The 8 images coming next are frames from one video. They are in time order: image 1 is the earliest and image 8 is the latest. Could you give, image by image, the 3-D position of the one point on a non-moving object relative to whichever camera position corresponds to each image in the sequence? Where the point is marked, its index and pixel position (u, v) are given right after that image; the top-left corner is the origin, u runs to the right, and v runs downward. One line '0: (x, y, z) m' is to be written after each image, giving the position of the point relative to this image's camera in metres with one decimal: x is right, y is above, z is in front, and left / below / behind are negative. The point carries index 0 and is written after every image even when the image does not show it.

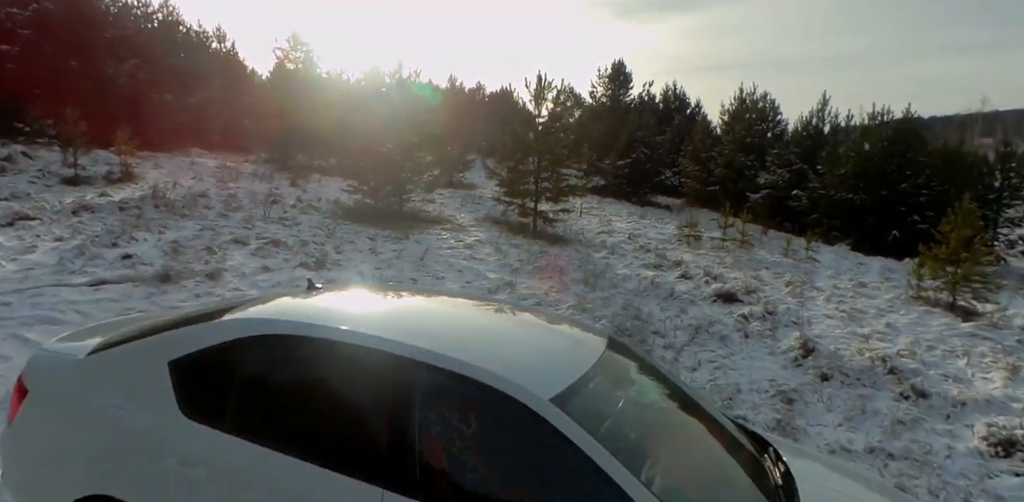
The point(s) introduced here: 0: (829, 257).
0: (+6.2, -0.1, +12.2) m
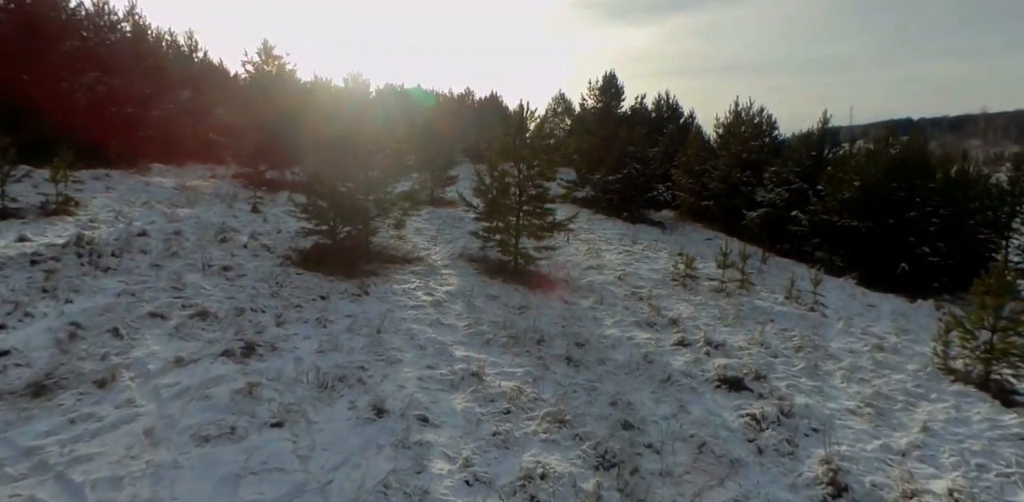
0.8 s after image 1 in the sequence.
0: (+5.9, -0.9, +11.3) m
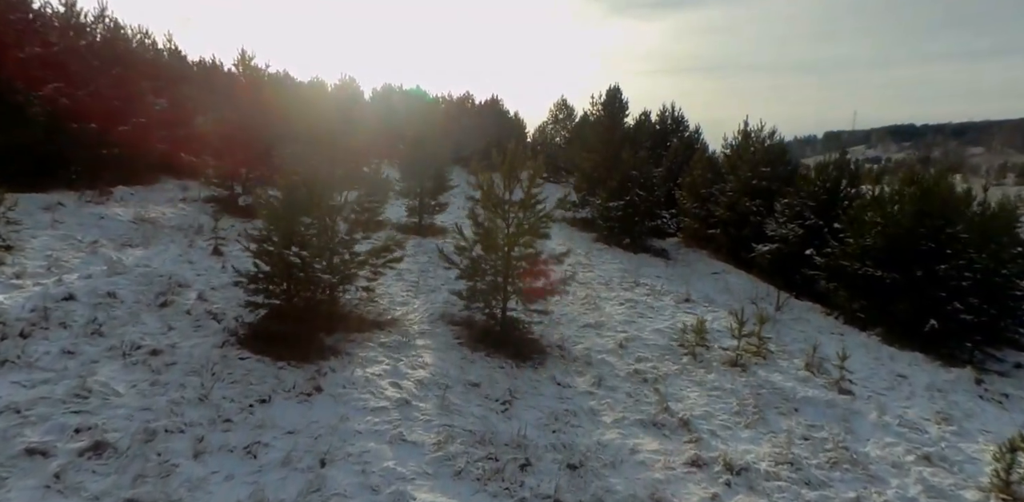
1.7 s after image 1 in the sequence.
0: (+5.7, -1.9, +10.1) m
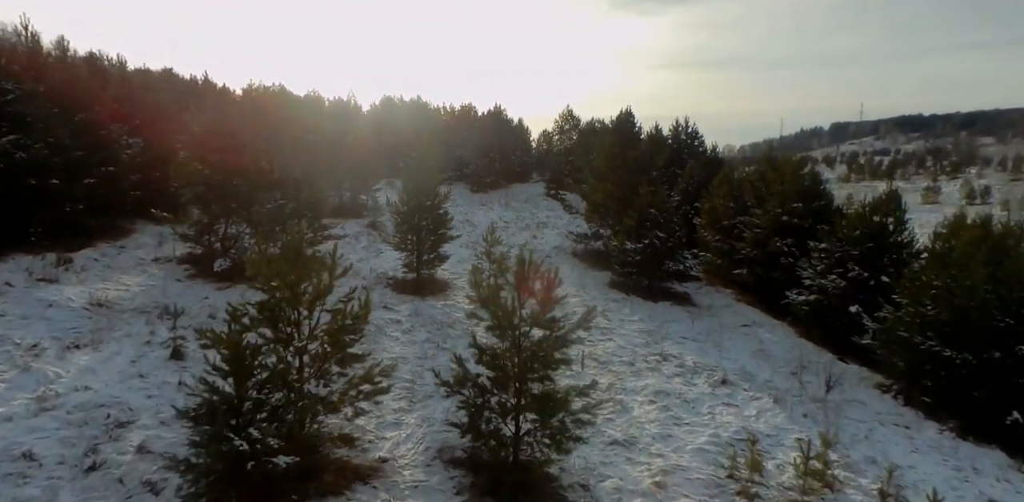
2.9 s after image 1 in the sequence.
0: (+5.9, -3.2, +8.4) m
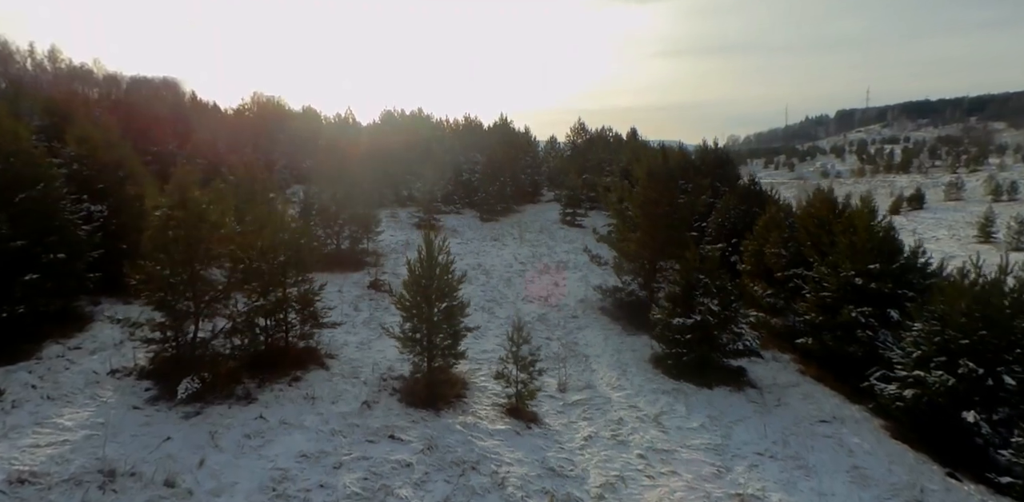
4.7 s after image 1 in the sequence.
0: (+6.5, -5.0, +5.8) m
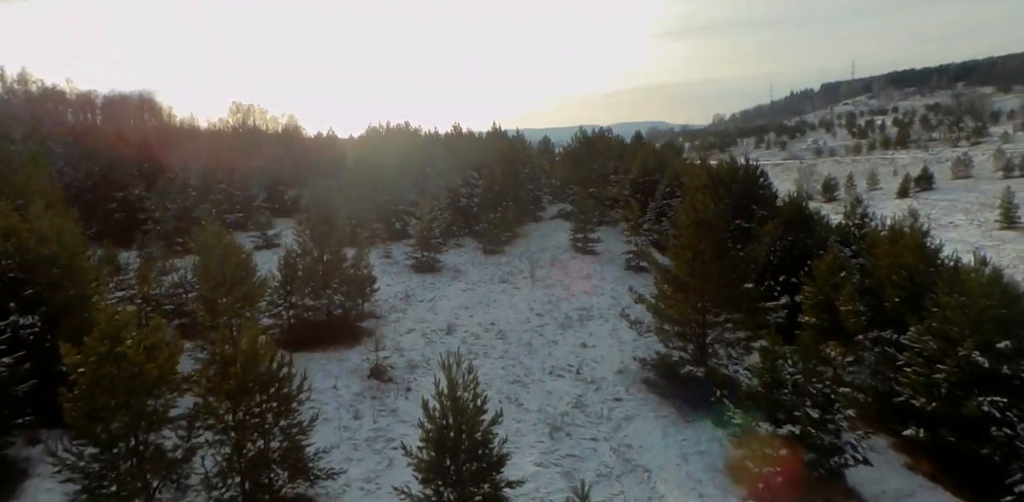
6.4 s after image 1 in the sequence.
0: (+7.7, -6.7, +2.8) m
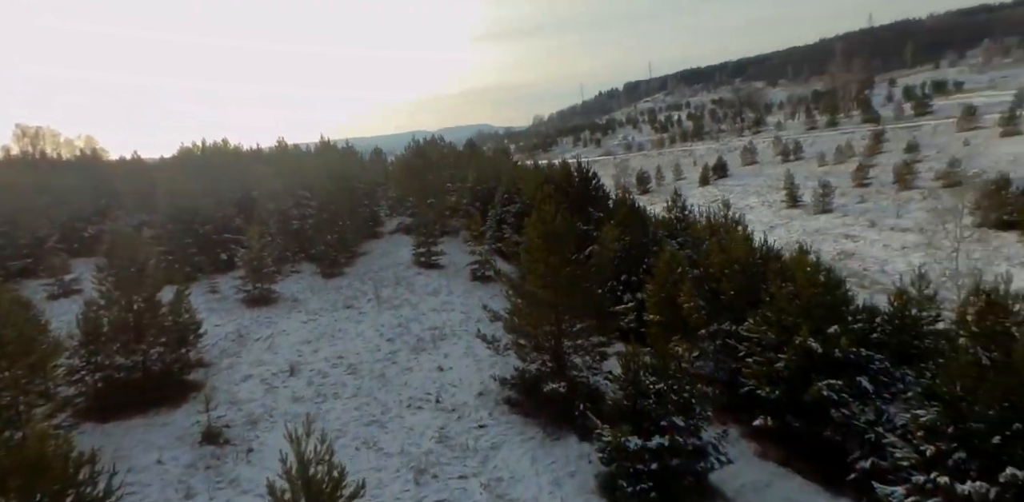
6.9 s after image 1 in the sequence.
0: (+7.5, -6.5, +3.7) m
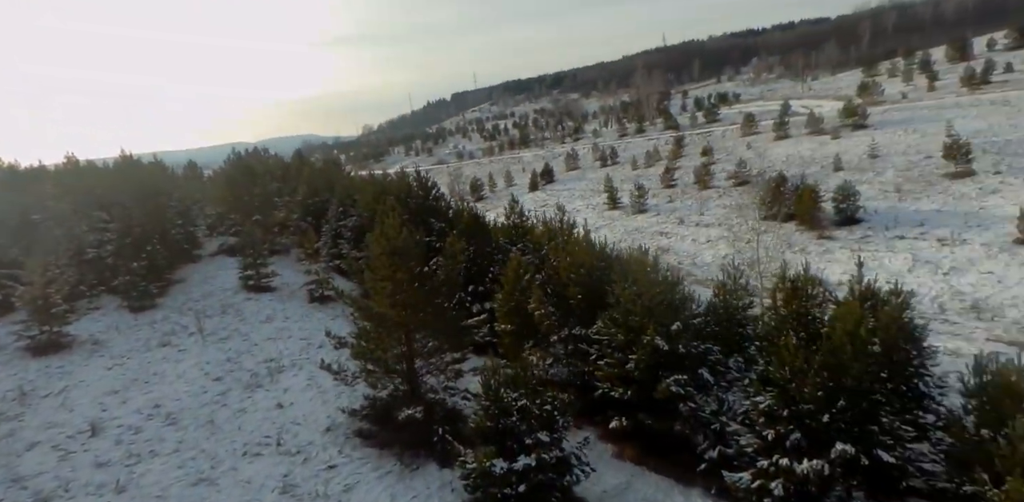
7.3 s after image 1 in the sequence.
0: (+7.0, -6.3, +4.7) m
